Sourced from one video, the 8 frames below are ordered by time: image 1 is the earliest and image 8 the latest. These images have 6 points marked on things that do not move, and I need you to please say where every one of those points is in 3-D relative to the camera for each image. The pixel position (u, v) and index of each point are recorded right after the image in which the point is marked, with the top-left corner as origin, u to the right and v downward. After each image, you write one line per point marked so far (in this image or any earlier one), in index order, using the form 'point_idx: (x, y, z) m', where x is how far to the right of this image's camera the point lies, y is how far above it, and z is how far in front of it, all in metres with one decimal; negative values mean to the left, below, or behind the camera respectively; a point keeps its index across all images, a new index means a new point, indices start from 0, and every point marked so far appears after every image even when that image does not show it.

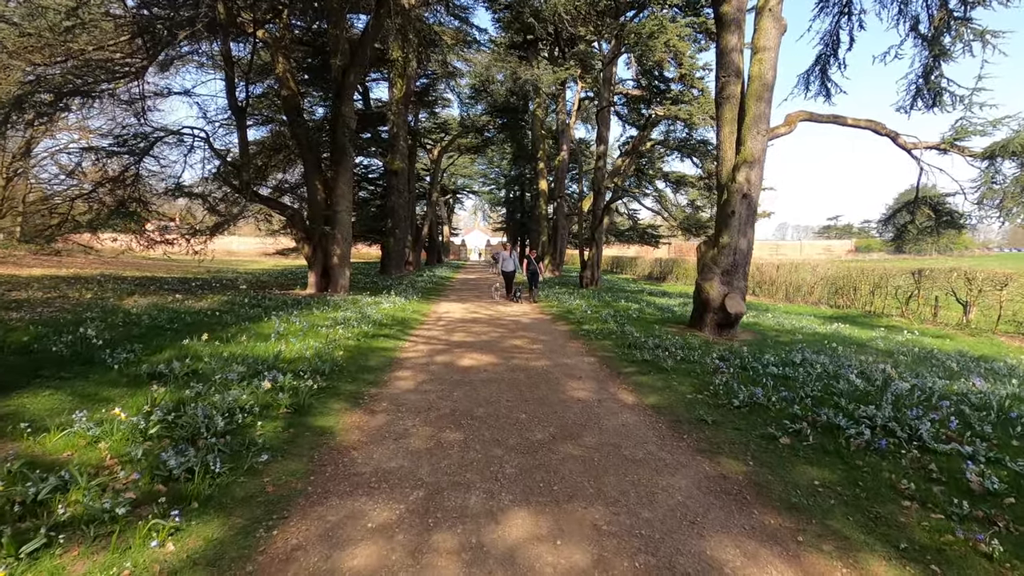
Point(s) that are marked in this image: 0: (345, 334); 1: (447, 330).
0: (-2.9, -0.8, +9.5) m
1: (-1.3, -0.9, +11.2) m
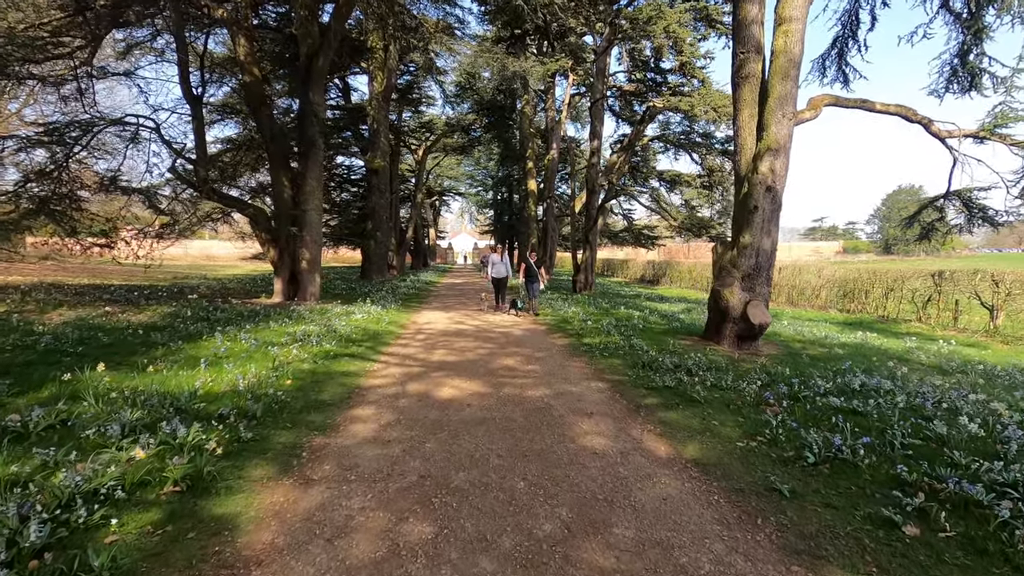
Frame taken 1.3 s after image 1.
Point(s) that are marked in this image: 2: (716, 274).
0: (-3.0, -1.0, +7.8) m
1: (-1.5, -1.1, +9.6) m
2: (+4.0, +0.3, +10.5) m
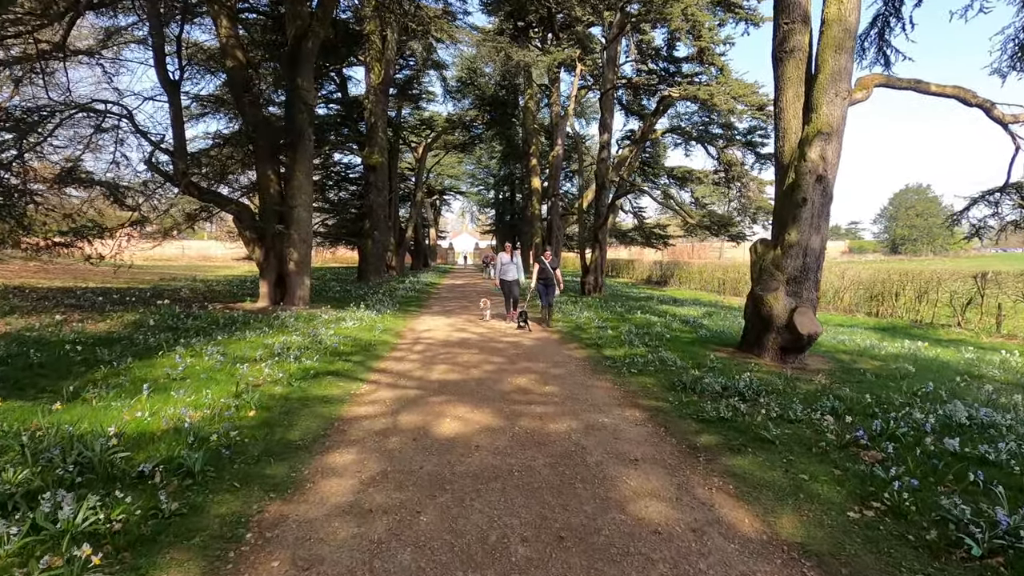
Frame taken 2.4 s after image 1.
0: (-2.9, -1.1, +6.5) m
1: (-1.3, -1.1, +8.3) m
2: (+4.1, +0.2, +9.2) m
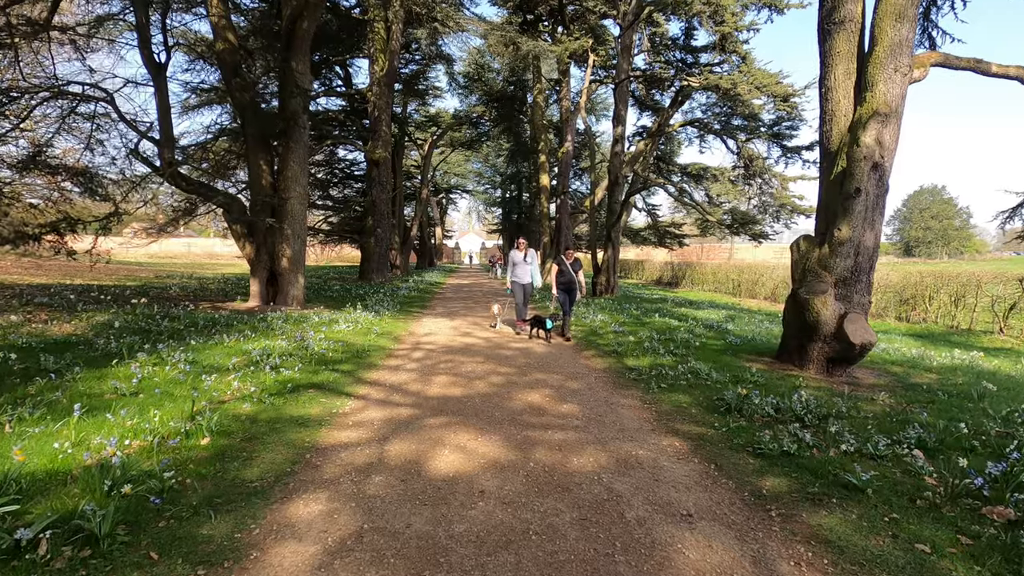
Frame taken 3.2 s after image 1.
0: (-2.7, -1.1, +5.5) m
1: (-1.2, -1.1, +7.3) m
2: (+4.3, +0.1, +8.1) m
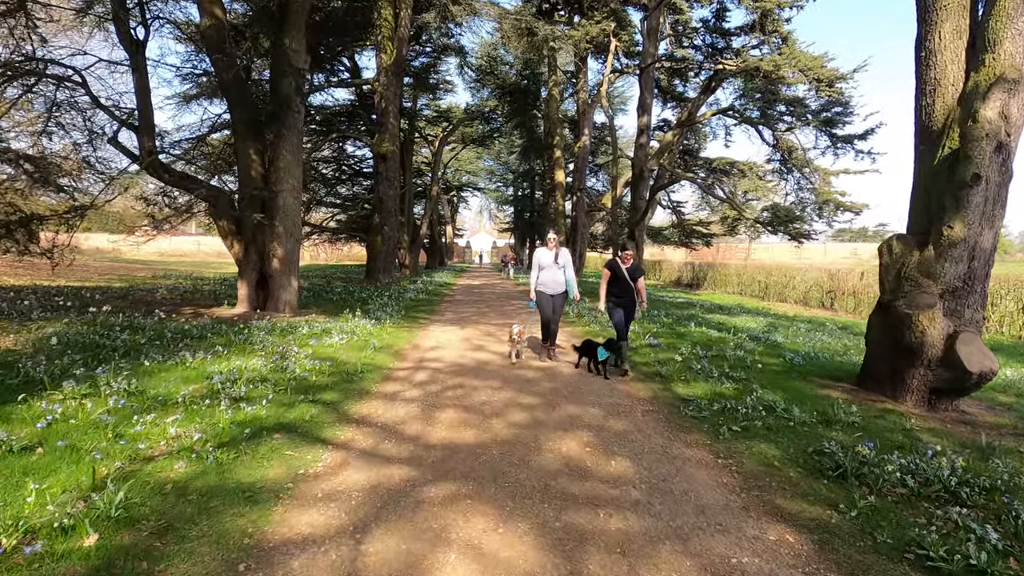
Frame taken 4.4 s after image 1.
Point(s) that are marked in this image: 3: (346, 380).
0: (-2.5, -1.2, +4.1) m
1: (-0.9, -1.3, +5.8) m
2: (+4.6, 0.0, +6.6) m
3: (-2.1, -1.1, +6.7) m
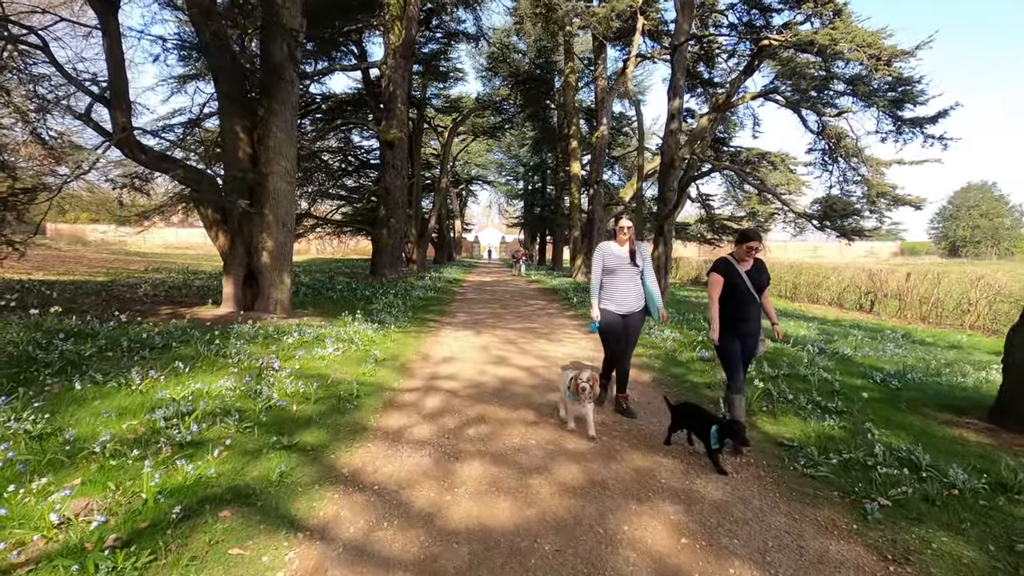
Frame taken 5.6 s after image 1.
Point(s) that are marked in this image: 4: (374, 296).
0: (-2.2, -1.2, +2.6) m
1: (-0.5, -1.3, +4.3) m
2: (+5.0, -0.1, +5.0) m
3: (-1.7, -1.2, +5.2) m
4: (-3.8, -0.2, +14.8) m
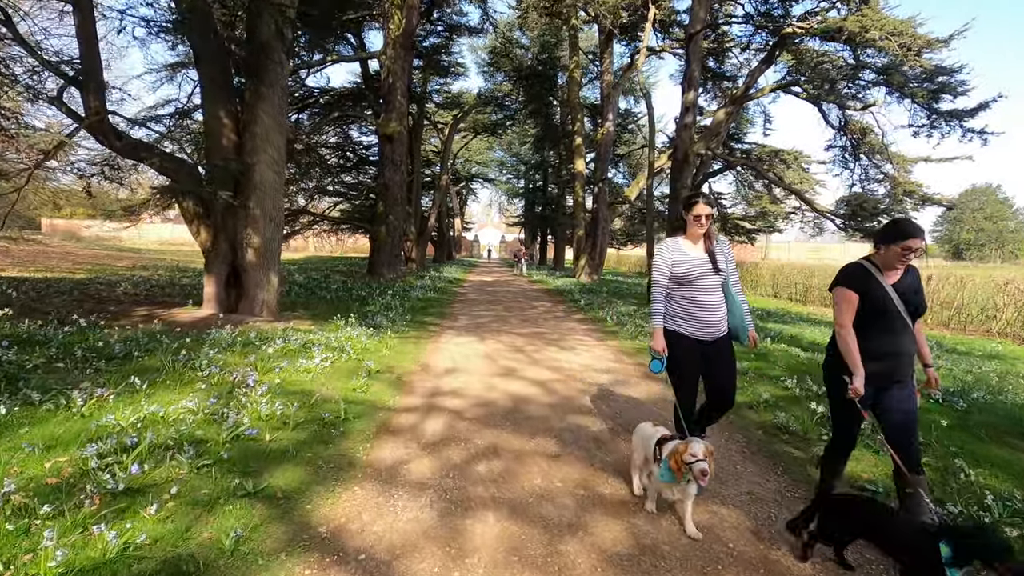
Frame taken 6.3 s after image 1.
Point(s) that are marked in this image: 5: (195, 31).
0: (-2.0, -1.3, +1.8) m
1: (-0.4, -1.3, +3.5) m
2: (+5.1, -0.2, +4.2) m
3: (-1.5, -1.2, +4.4) m
4: (-3.6, -0.2, +13.9) m
5: (-5.2, +4.2, +8.9) m
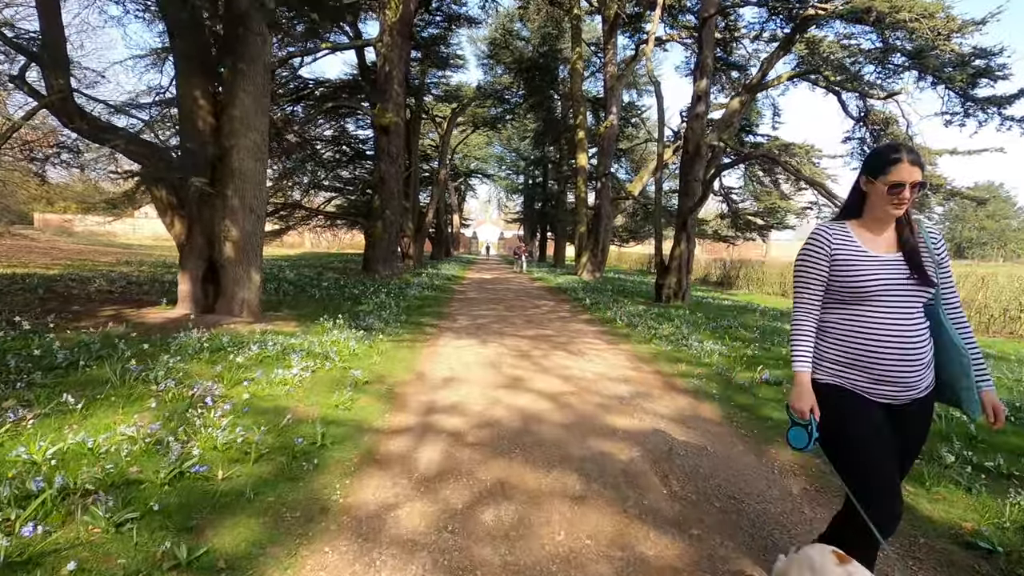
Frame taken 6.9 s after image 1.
0: (-1.9, -1.3, +0.9) m
1: (-0.3, -1.3, +2.6) m
2: (+5.2, -0.2, +3.4) m
3: (-1.5, -1.2, +3.5) m
4: (-3.6, -0.1, +13.1) m
5: (-5.1, +4.2, +8.0) m
